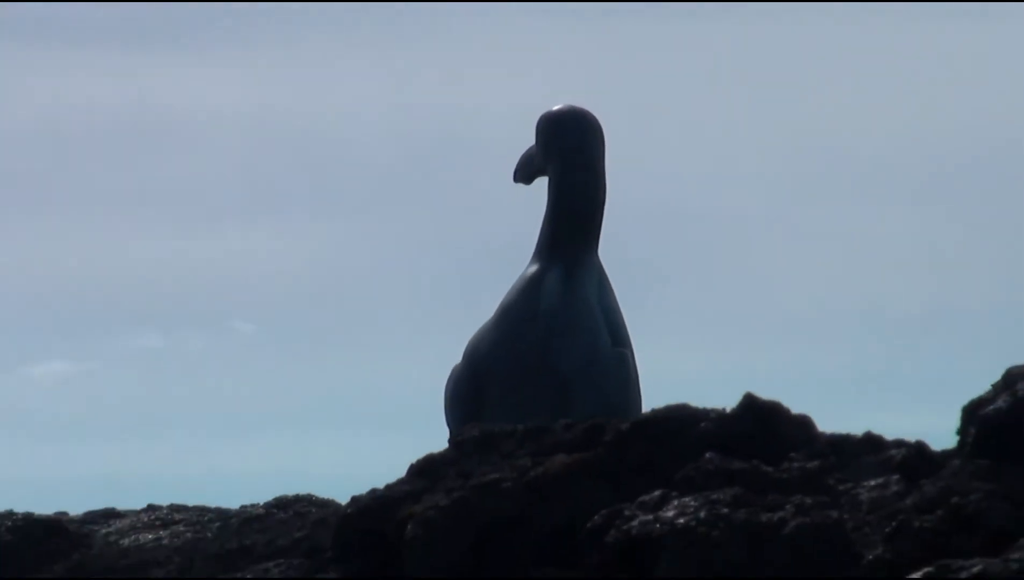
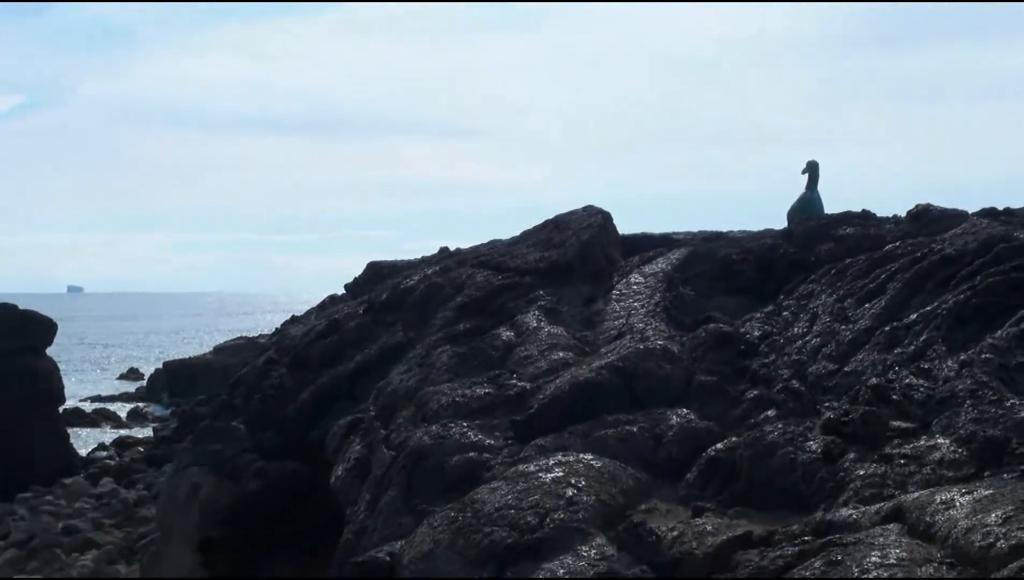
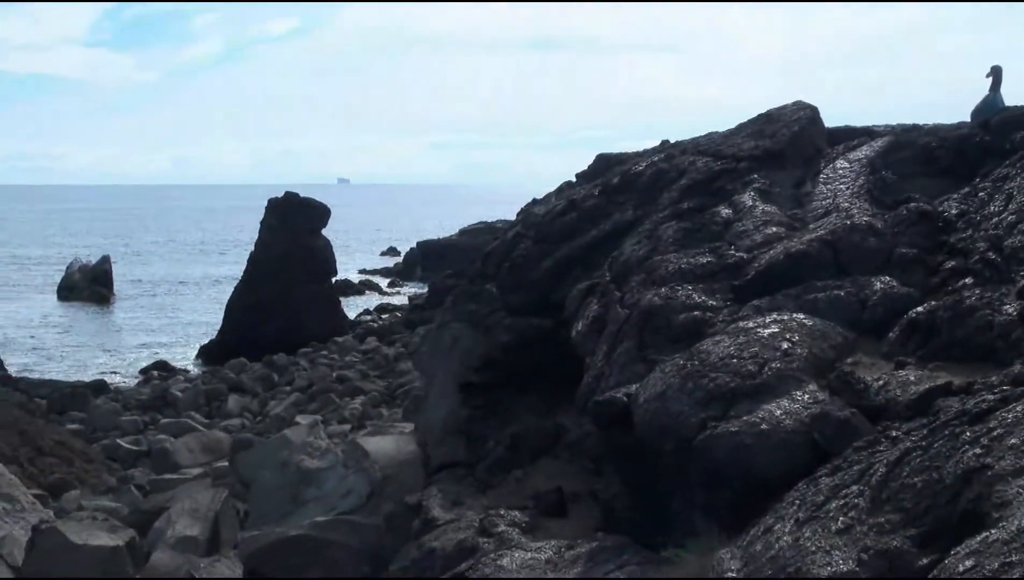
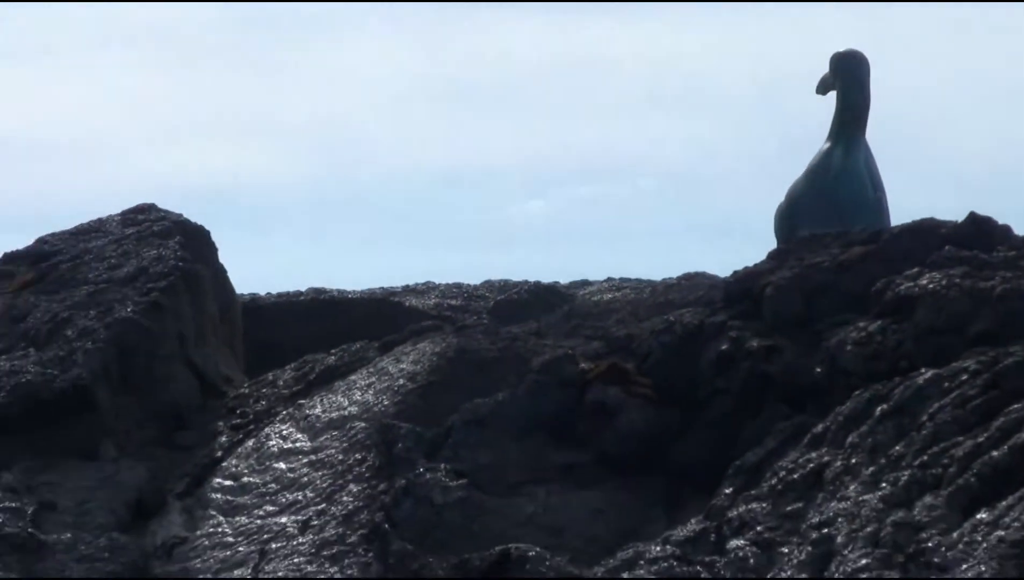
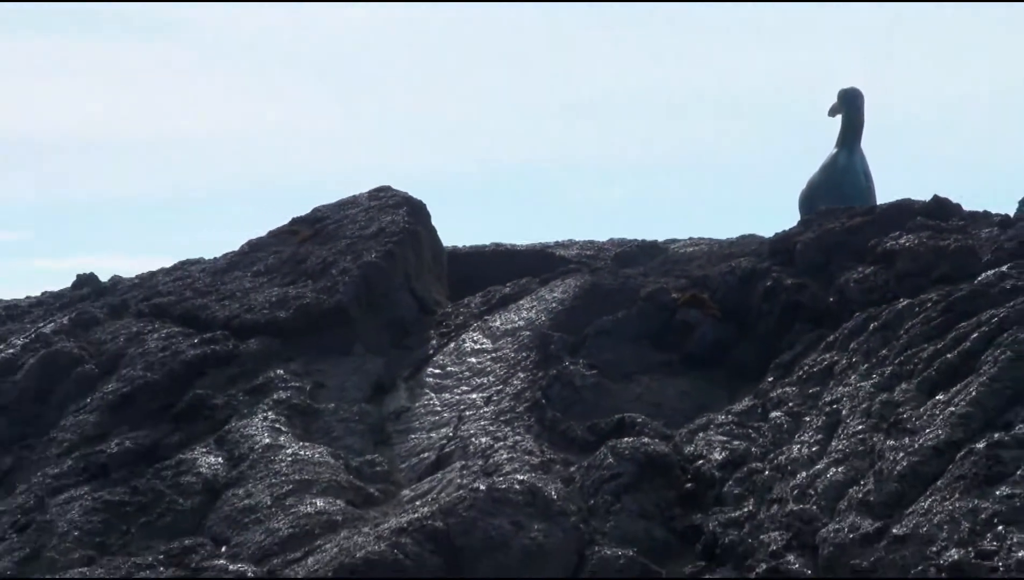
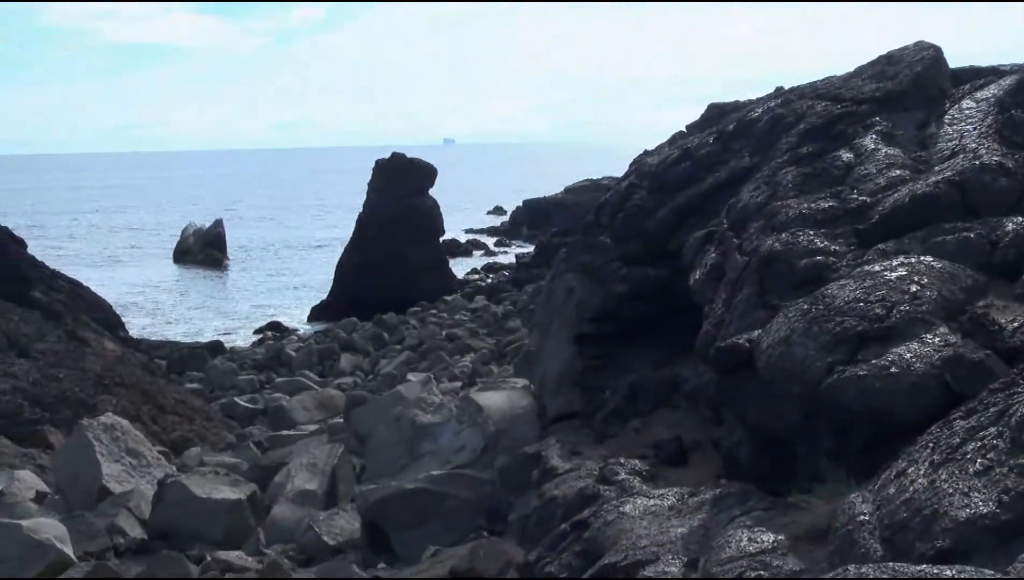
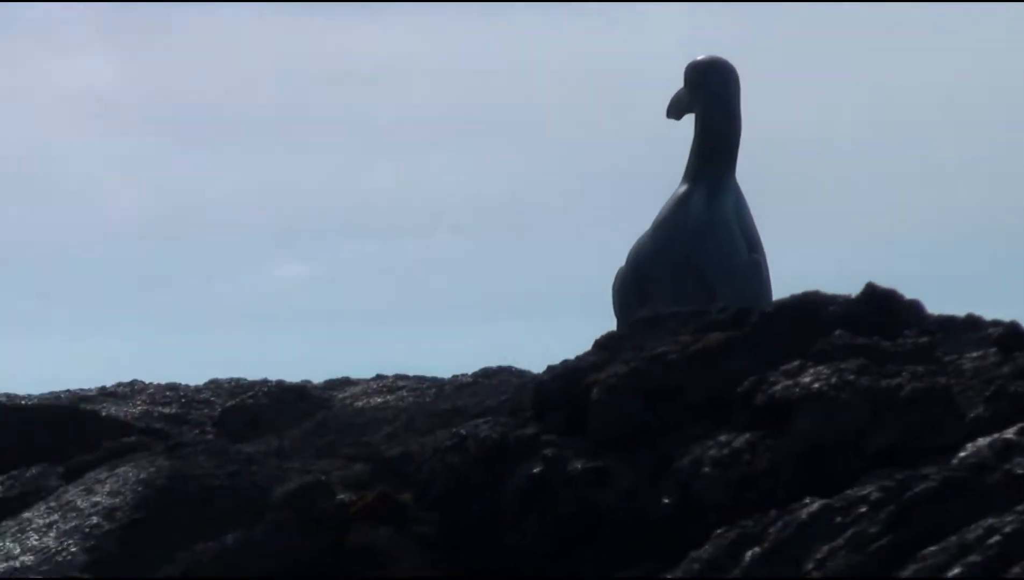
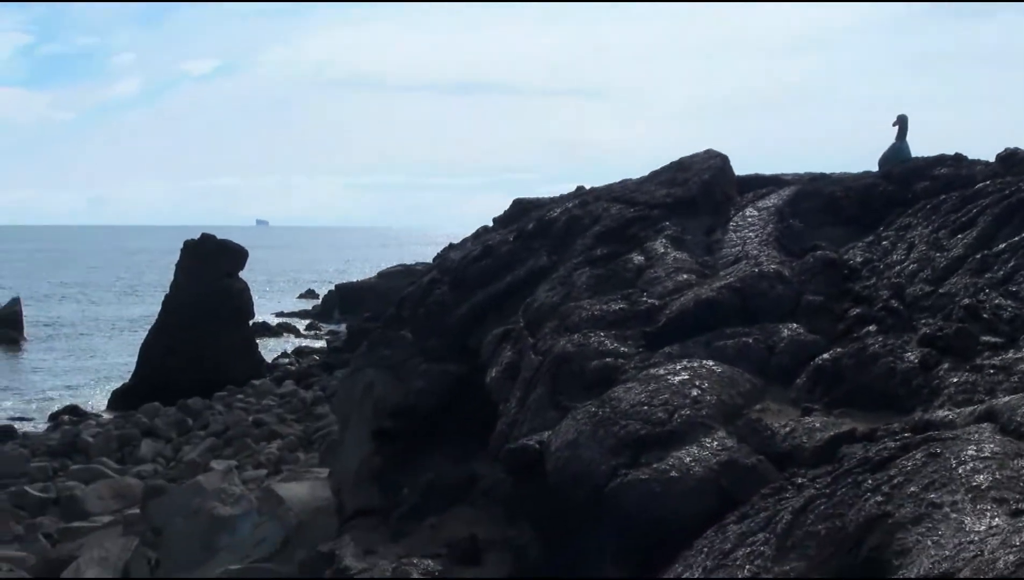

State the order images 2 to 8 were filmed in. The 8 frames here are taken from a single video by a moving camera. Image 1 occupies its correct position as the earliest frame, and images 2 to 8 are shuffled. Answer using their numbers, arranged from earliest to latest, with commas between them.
7, 4, 5, 2, 8, 3, 6
